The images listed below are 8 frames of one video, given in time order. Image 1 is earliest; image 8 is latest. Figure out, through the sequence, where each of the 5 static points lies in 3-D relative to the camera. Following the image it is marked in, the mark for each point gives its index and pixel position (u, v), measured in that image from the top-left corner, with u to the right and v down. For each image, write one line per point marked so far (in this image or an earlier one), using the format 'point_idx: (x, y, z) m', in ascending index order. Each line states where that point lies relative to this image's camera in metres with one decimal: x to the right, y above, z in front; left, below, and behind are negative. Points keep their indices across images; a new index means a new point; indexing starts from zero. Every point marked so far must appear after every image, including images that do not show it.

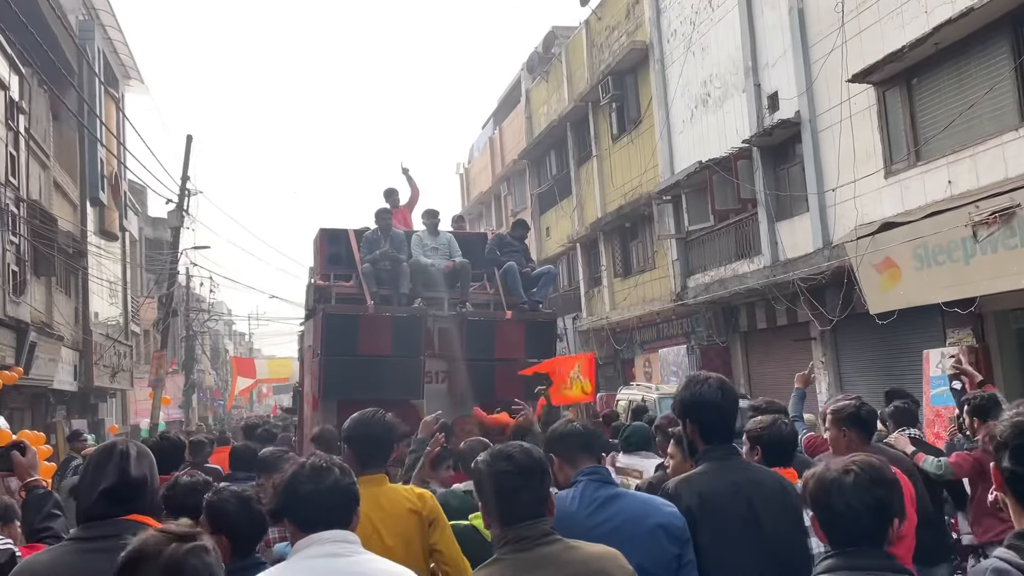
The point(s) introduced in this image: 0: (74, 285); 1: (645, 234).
0: (-10.0, +0.1, +18.7) m
1: (+3.0, +1.2, +18.6) m
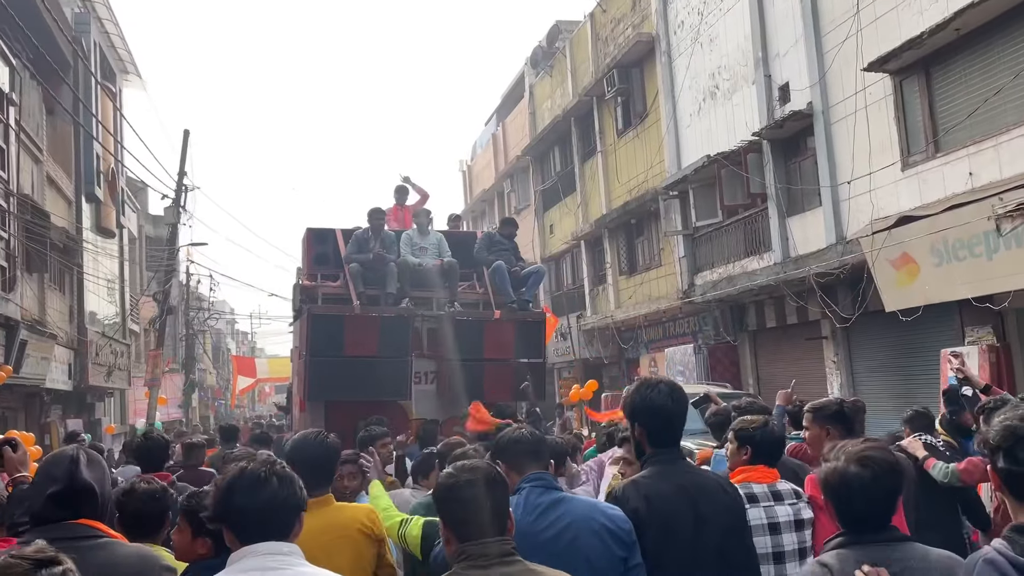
0: (-9.9, +0.1, +18.4) m
1: (+3.0, +1.2, +18.2) m
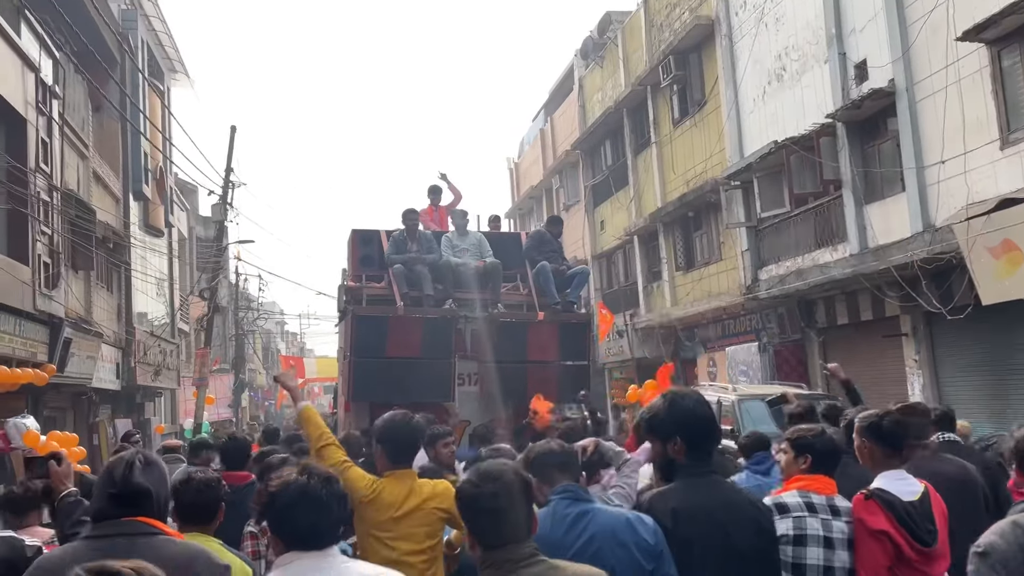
0: (-8.7, +0.2, +18.2) m
1: (+4.1, +1.3, +17.3) m
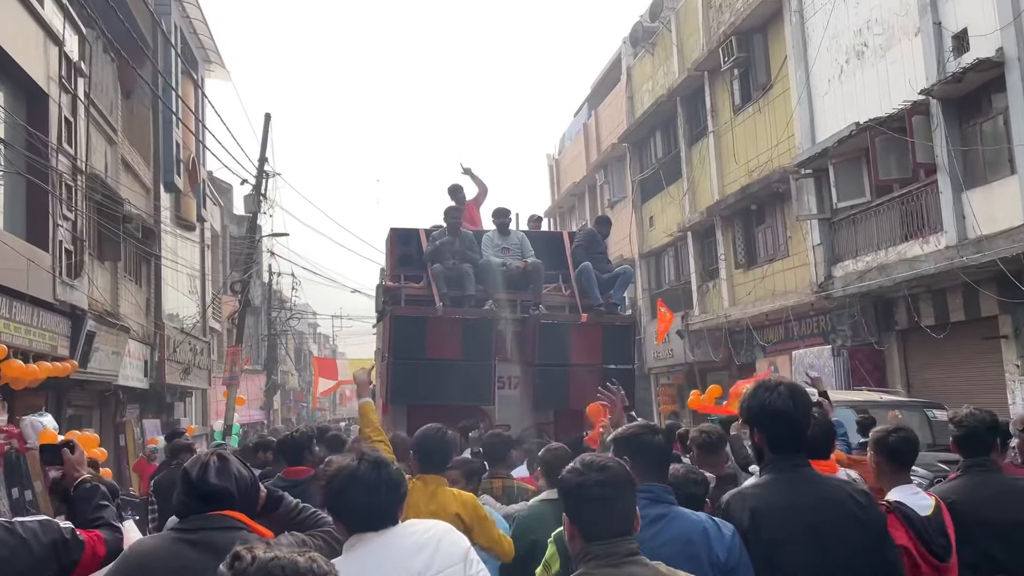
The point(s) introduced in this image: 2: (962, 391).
0: (-7.8, +0.3, +17.4) m
1: (+5.1, +1.4, +16.0) m
2: (+7.0, -1.6, +12.8) m
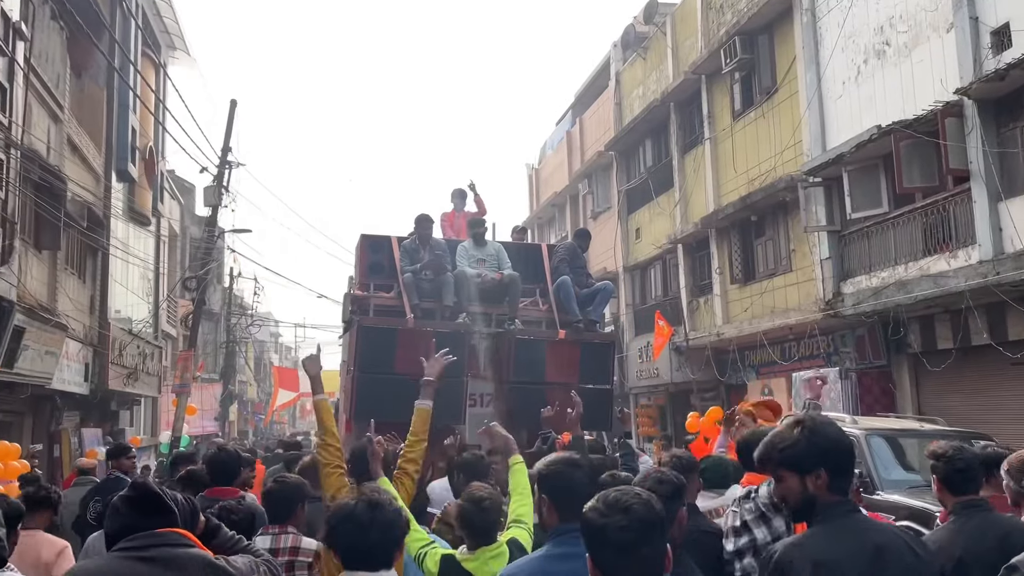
0: (-8.1, +0.4, +15.9) m
1: (+4.8, +1.1, +15.0) m
2: (+6.7, -1.9, +11.8) m
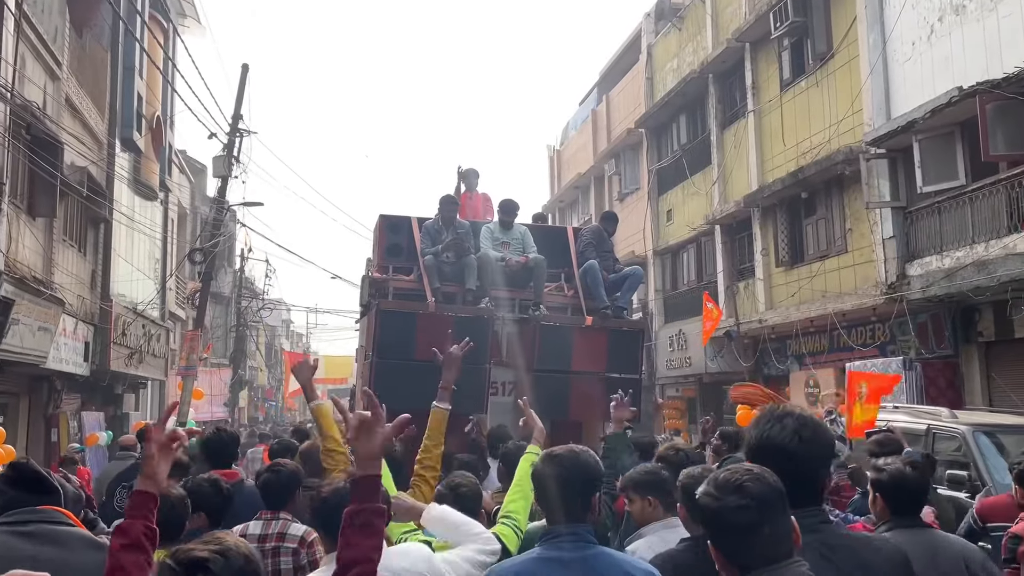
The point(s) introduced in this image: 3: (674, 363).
0: (-7.6, +0.9, +14.9) m
1: (+5.3, +1.4, +13.9) m
2: (+7.2, -1.7, +10.6) m
3: (+3.8, -1.8, +19.4) m
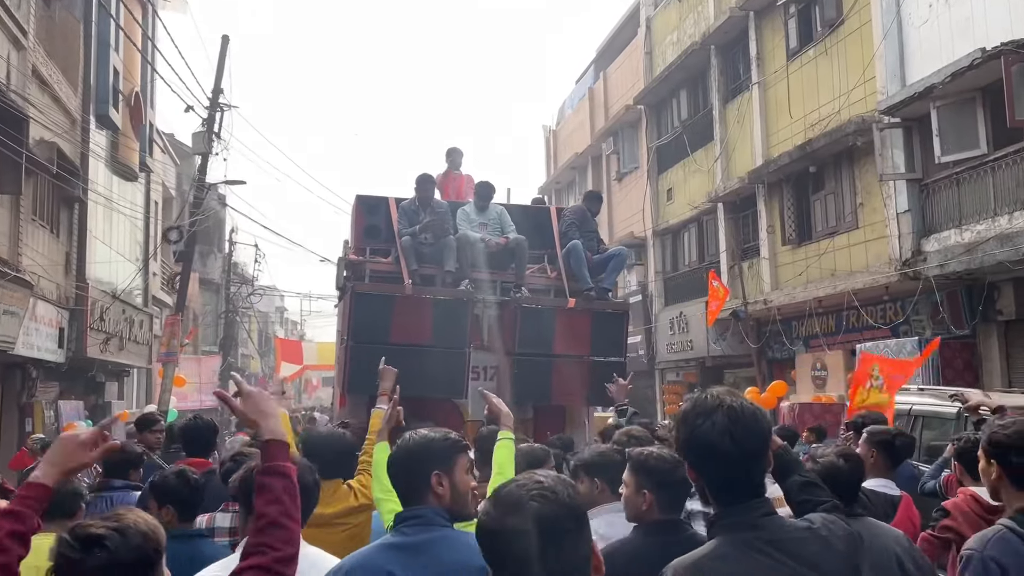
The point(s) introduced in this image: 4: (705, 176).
0: (-7.7, +1.1, +14.2) m
1: (+5.2, +1.7, +13.2) m
2: (+7.1, -1.3, +10.0) m
3: (+3.7, -1.3, +18.8) m
4: (+4.1, +2.4, +17.7) m
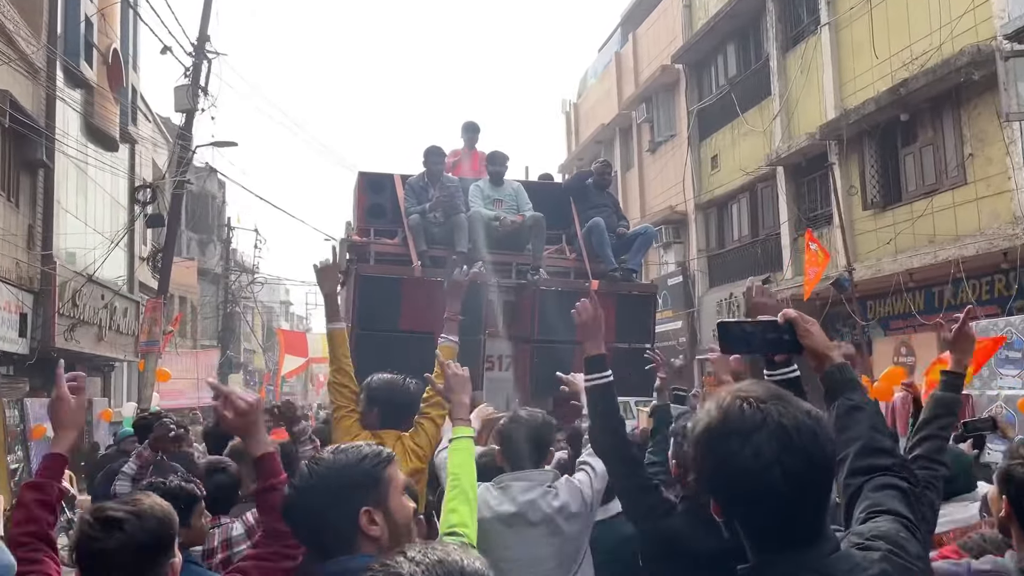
0: (-7.1, +1.4, +12.2) m
1: (+5.8, +2.1, +11.1) m
2: (+7.6, -0.9, +7.9) m
3: (+4.3, -0.9, +16.7) m
4: (+4.7, +2.8, +15.6) m
